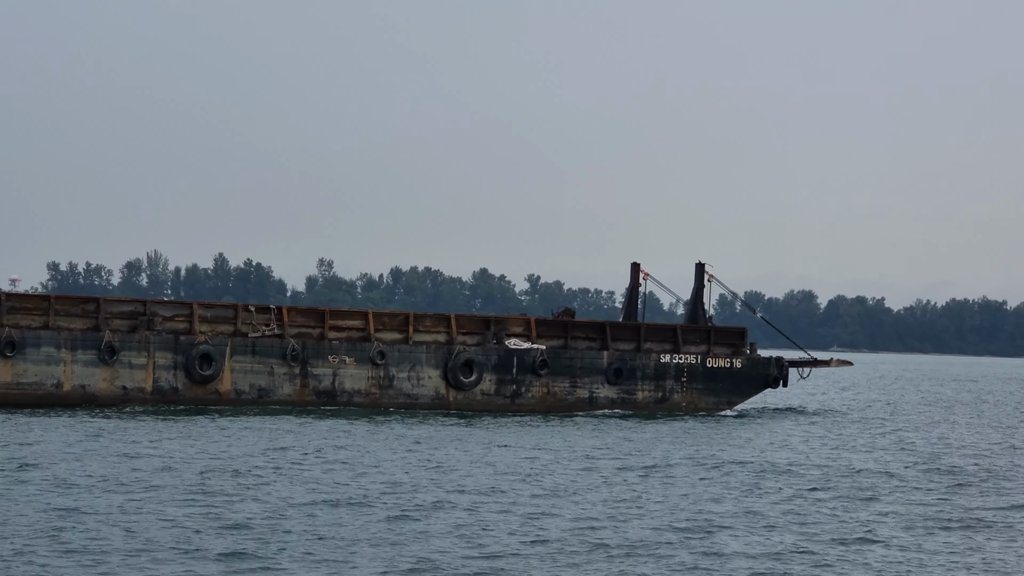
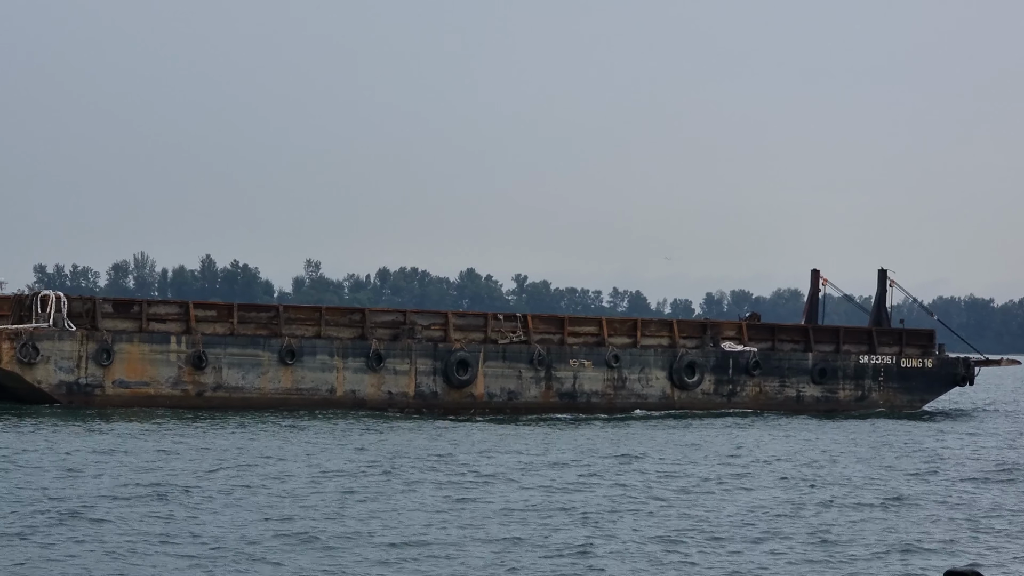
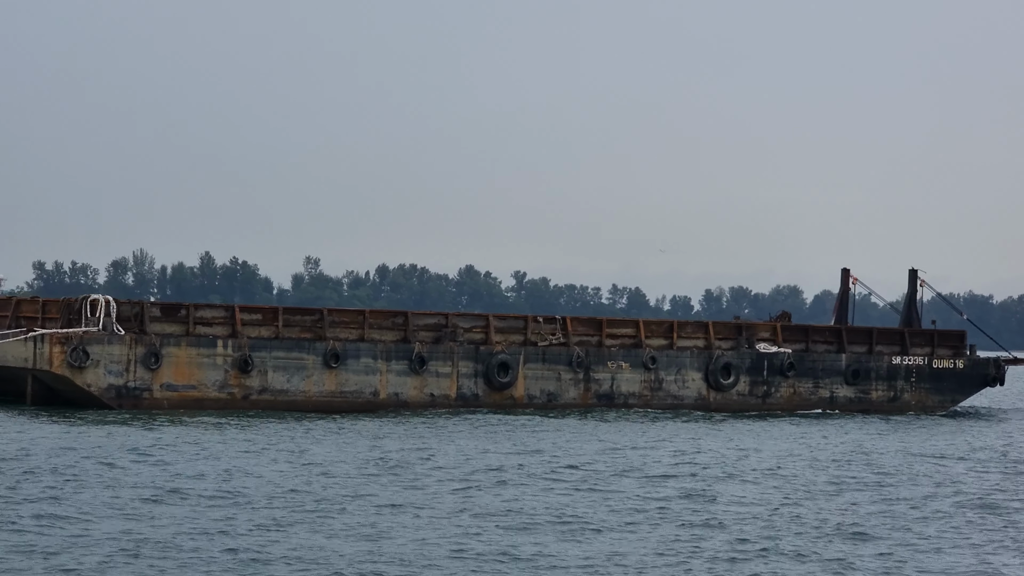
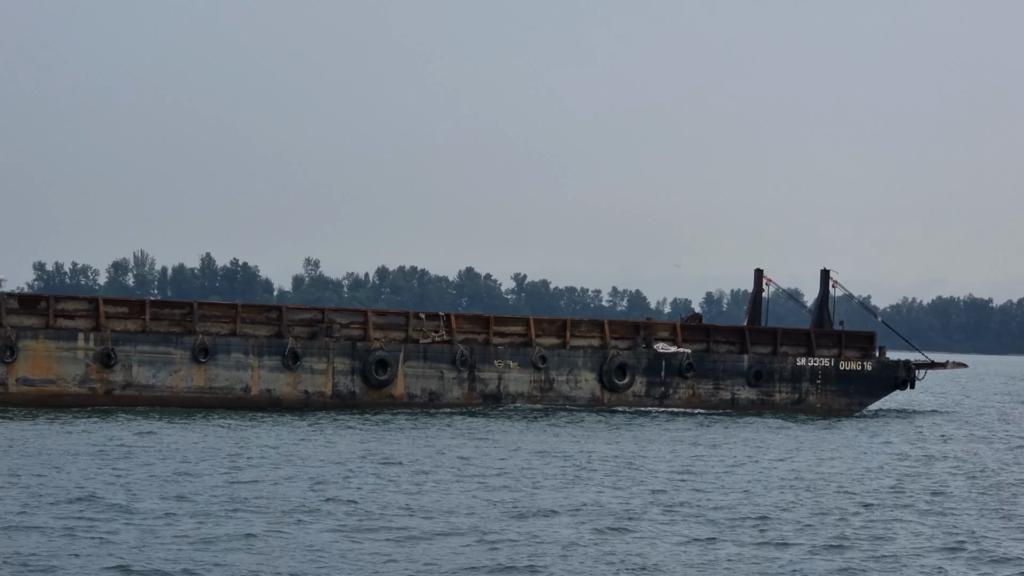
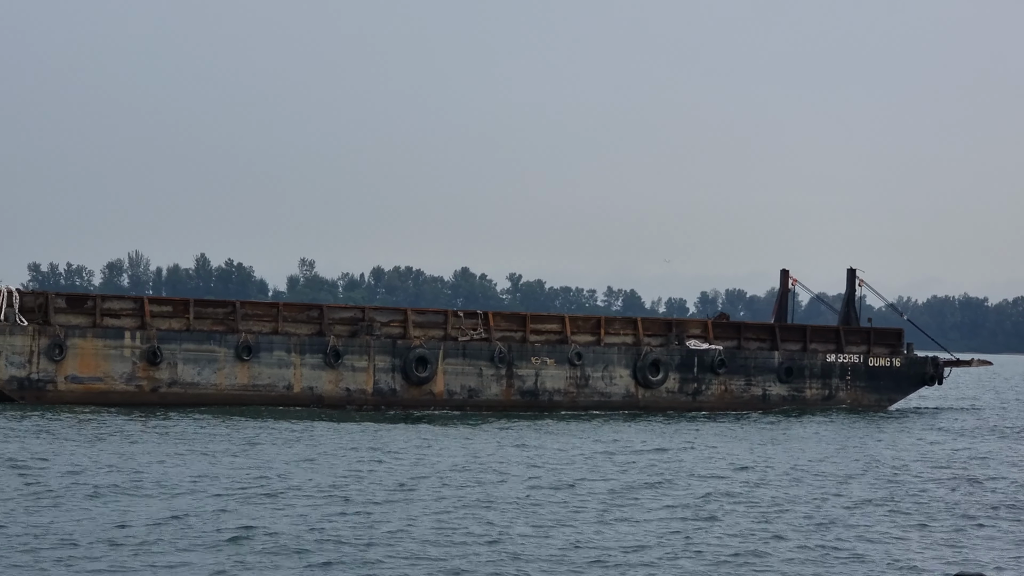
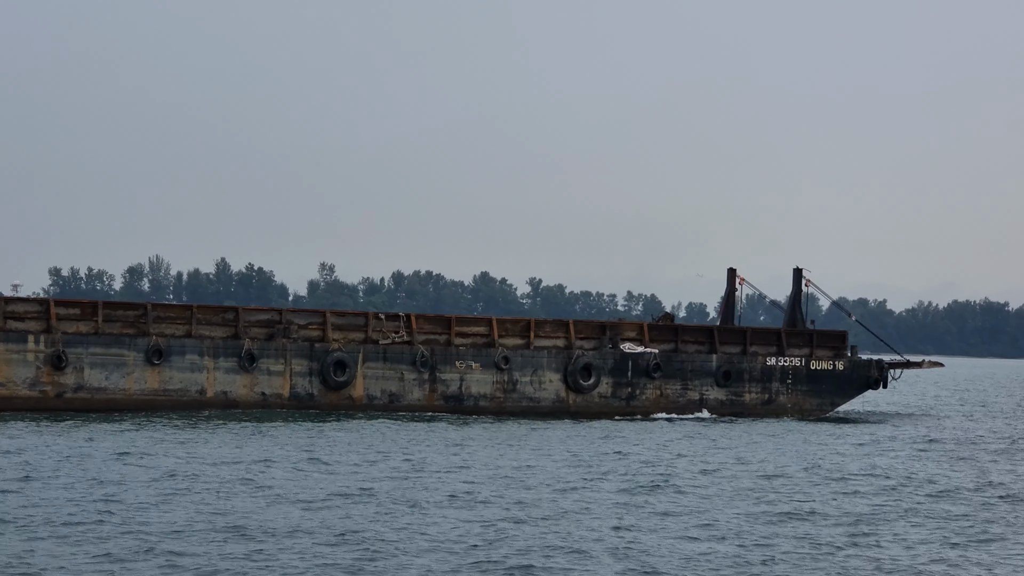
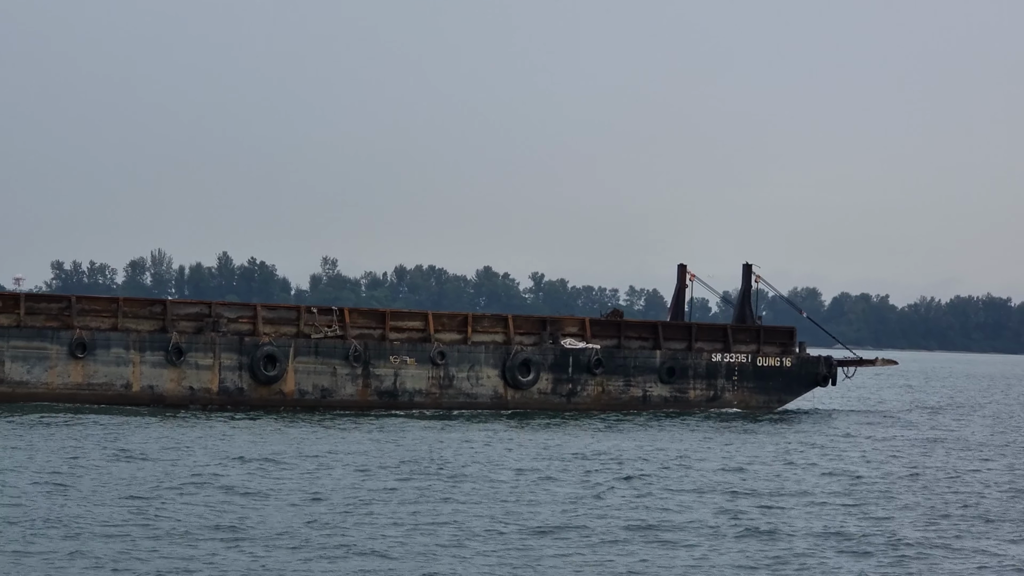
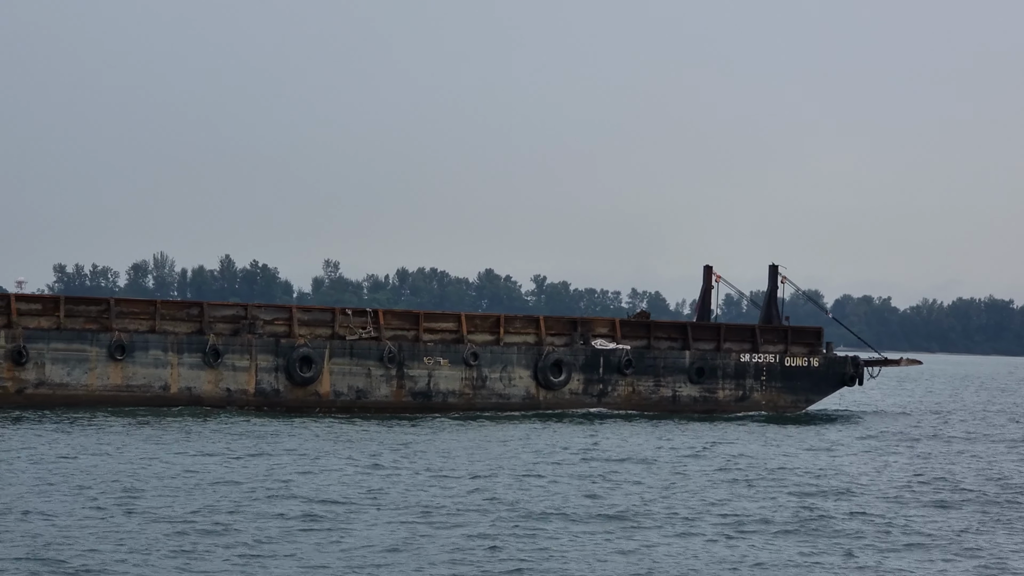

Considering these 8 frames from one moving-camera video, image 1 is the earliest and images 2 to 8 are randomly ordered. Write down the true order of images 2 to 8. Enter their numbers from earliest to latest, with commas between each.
7, 8, 6, 4, 5, 2, 3
